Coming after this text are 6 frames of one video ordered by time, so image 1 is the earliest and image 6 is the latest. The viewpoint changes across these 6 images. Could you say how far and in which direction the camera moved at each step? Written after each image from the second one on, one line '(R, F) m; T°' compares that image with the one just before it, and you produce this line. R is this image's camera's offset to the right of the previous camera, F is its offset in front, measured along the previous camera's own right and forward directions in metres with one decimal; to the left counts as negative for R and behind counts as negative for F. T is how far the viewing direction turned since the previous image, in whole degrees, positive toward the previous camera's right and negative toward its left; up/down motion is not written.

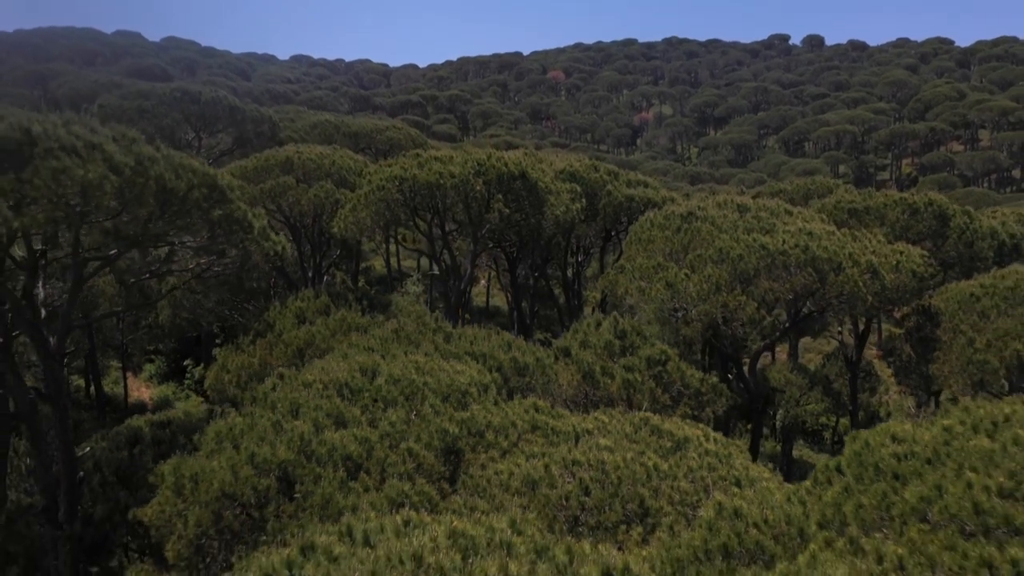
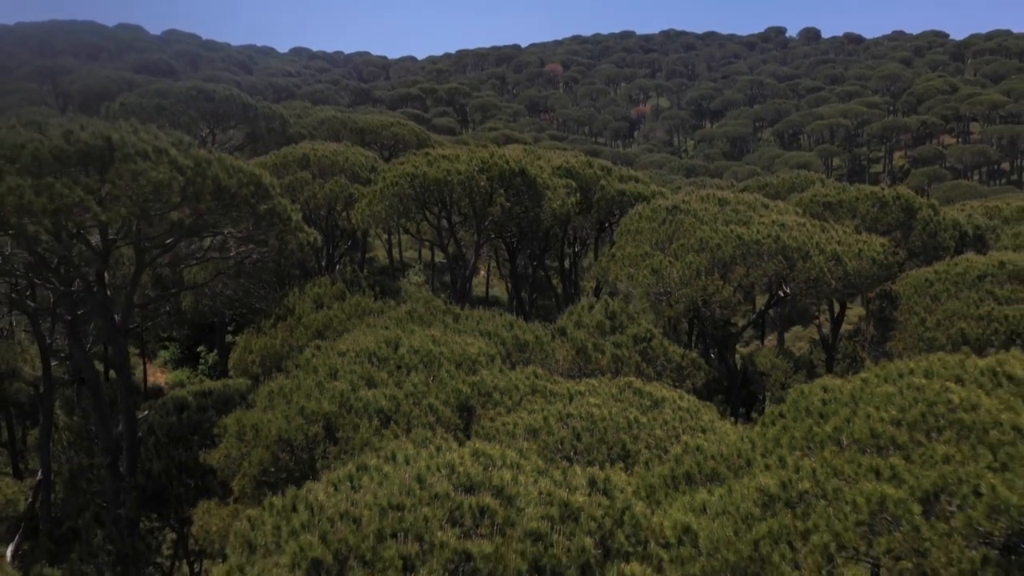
(-0.1, -1.7) m; 0°
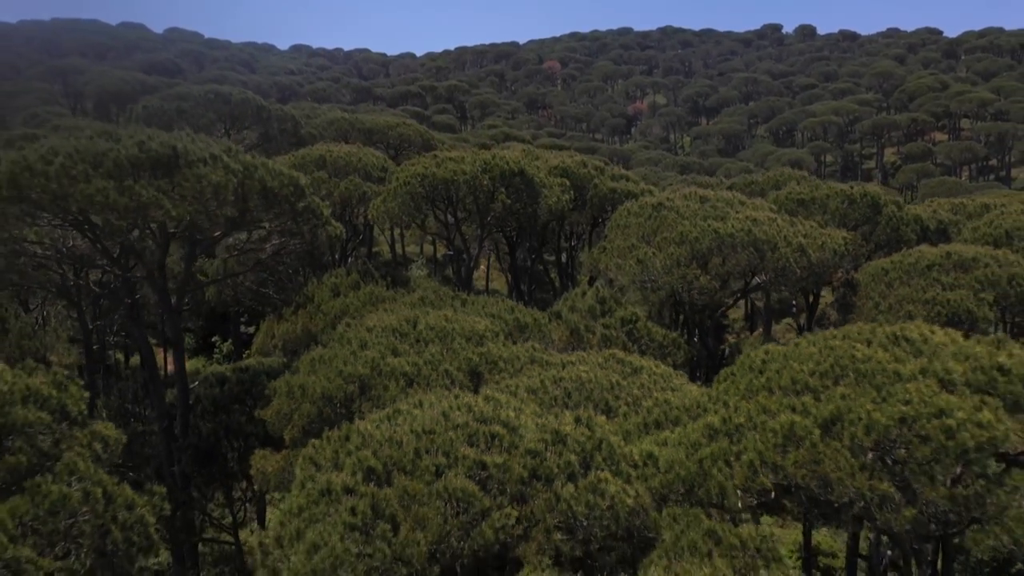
(0.0, -2.1) m; 0°
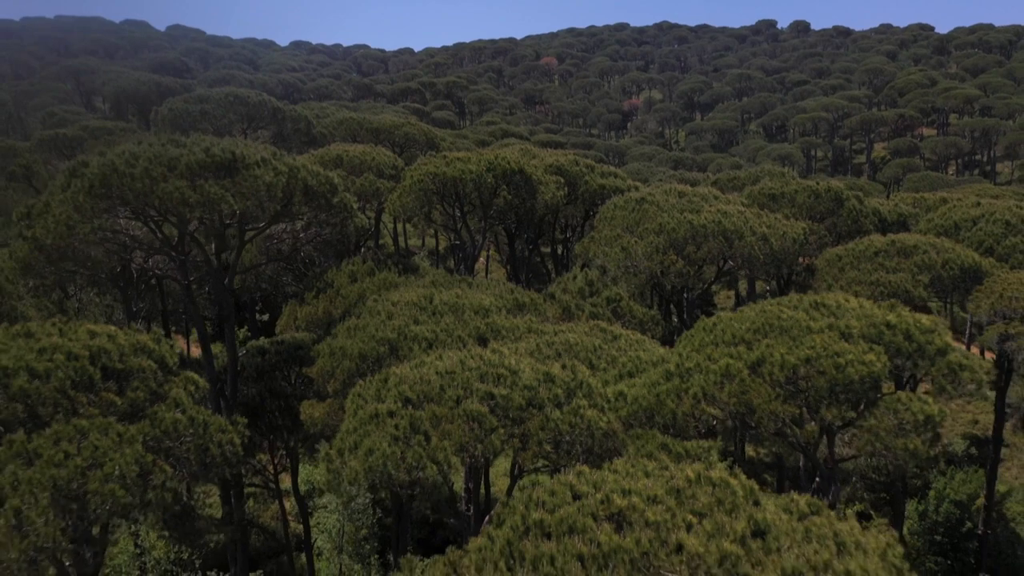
(-0.1, -2.7) m; 0°
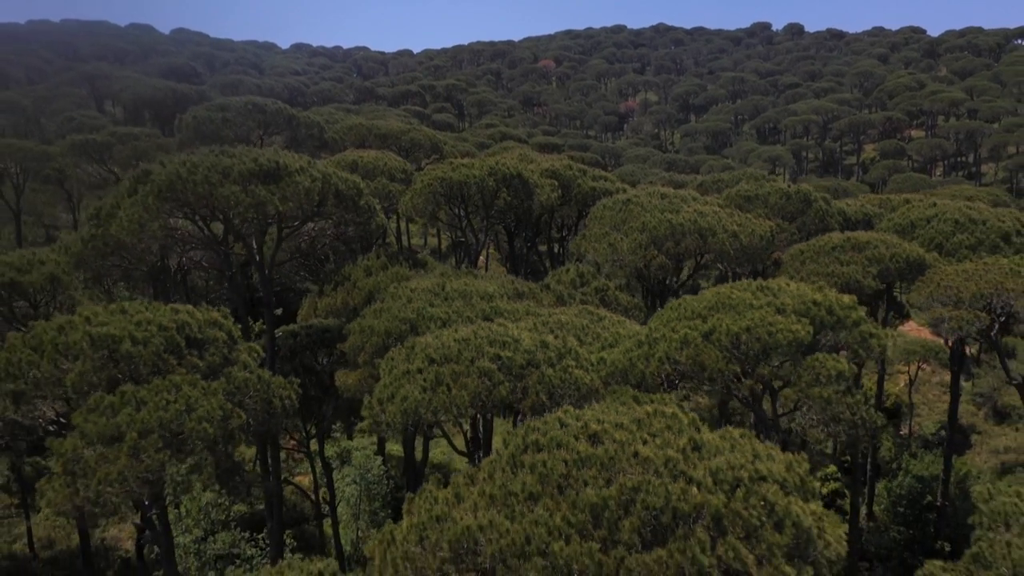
(-0.1, -2.8) m; 0°
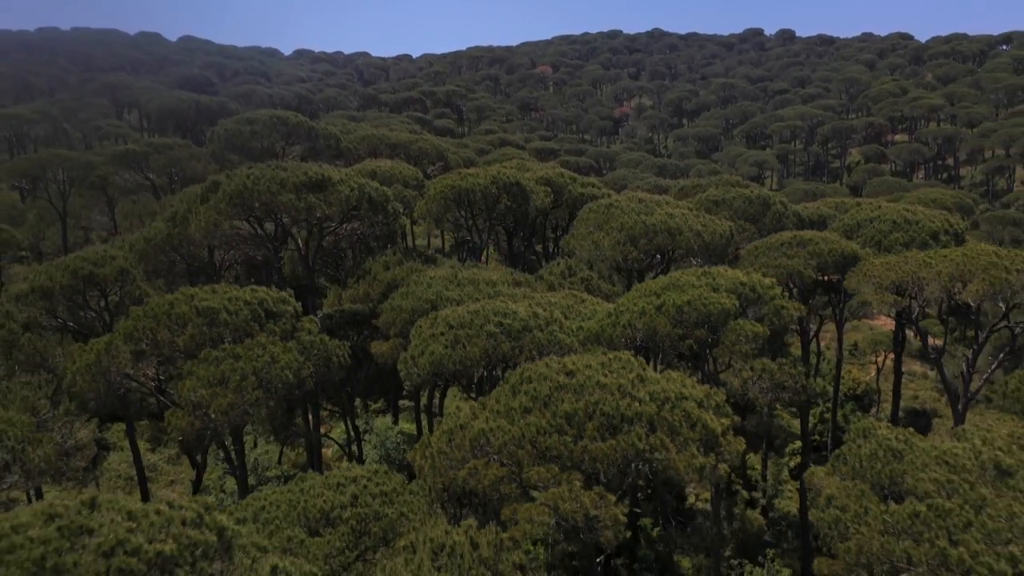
(0.0, -4.5) m; 0°
